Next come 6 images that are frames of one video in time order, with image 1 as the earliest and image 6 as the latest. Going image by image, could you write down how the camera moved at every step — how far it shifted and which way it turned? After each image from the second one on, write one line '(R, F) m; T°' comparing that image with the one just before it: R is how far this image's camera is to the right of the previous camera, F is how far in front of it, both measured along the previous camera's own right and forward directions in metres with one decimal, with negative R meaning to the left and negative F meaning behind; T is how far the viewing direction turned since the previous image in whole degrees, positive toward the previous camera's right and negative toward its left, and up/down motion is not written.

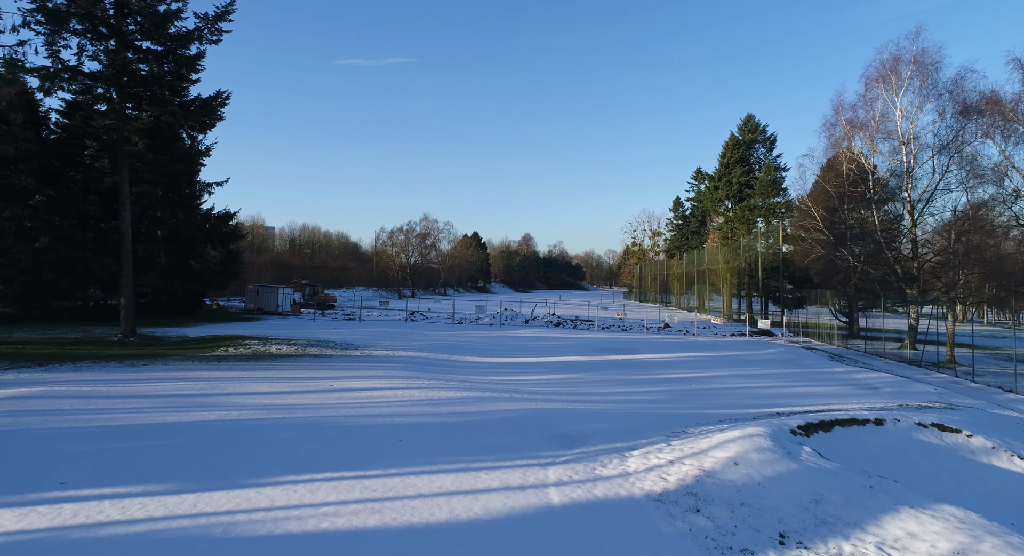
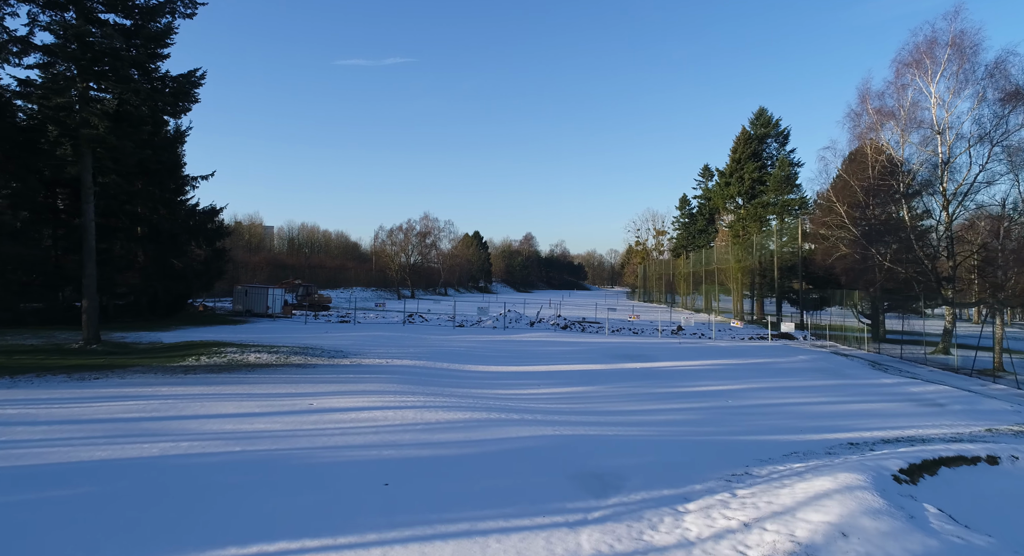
(-0.2, +2.0) m; 0°
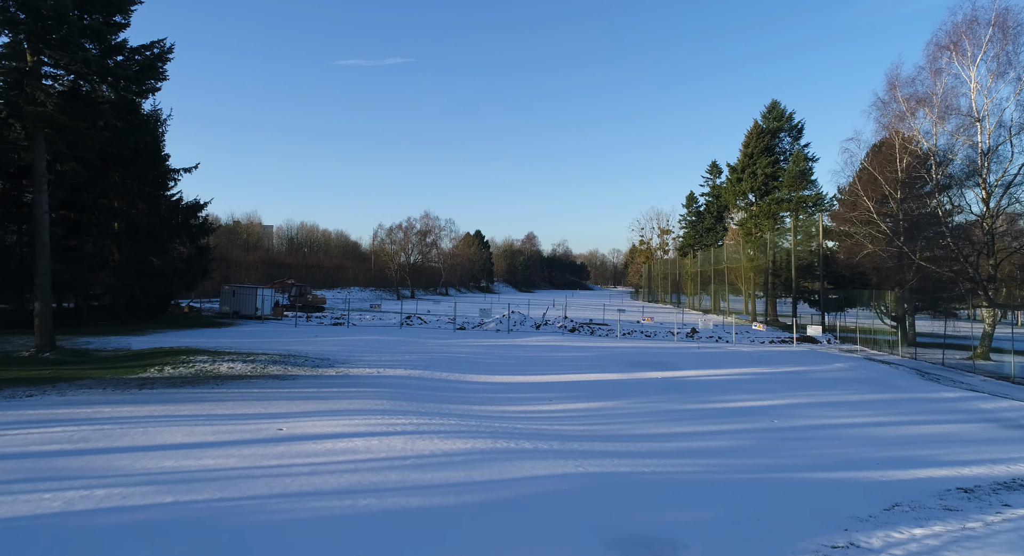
(-0.1, +2.0) m; 0°
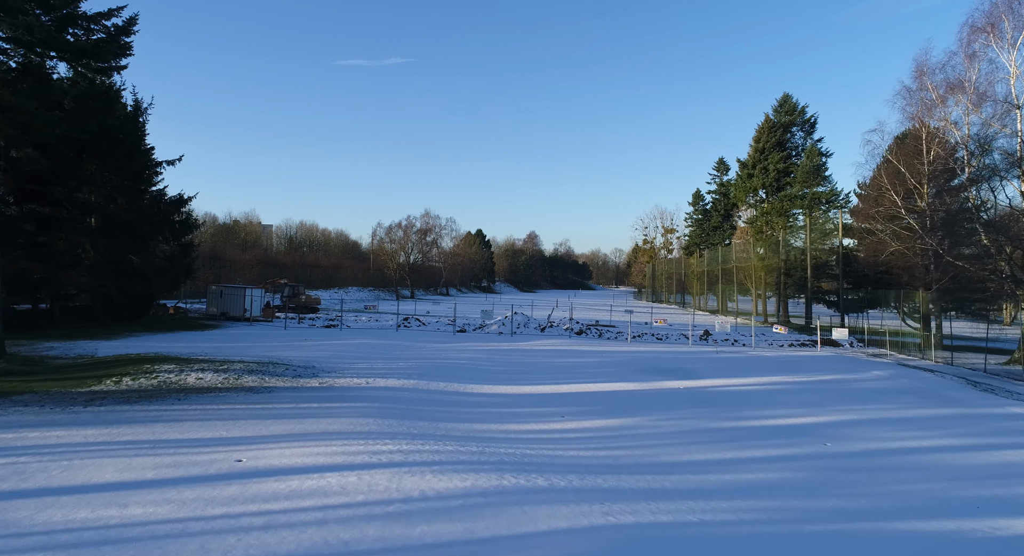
(-0.1, +1.7) m; 0°
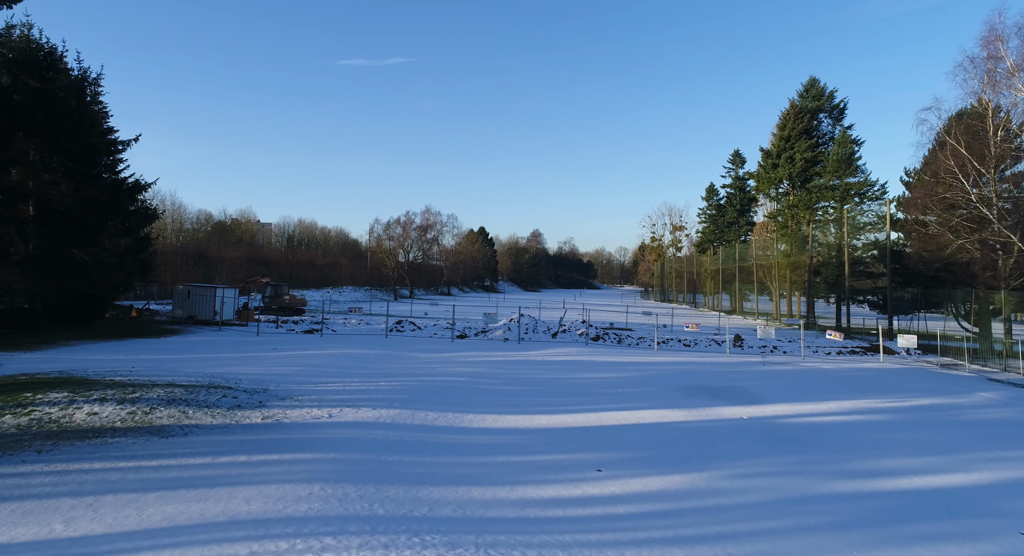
(-0.2, +3.5) m; 0°
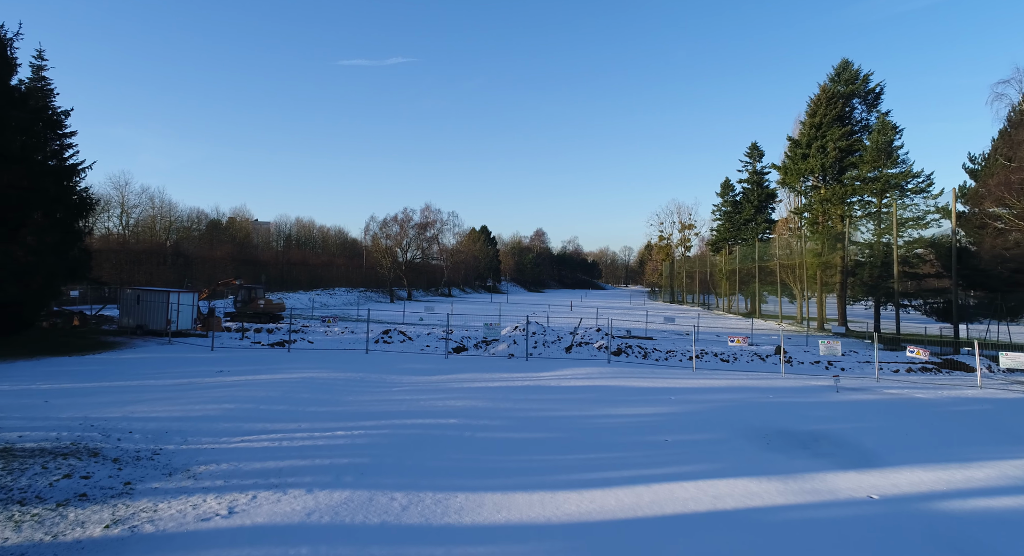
(-0.1, +3.9) m; 0°
